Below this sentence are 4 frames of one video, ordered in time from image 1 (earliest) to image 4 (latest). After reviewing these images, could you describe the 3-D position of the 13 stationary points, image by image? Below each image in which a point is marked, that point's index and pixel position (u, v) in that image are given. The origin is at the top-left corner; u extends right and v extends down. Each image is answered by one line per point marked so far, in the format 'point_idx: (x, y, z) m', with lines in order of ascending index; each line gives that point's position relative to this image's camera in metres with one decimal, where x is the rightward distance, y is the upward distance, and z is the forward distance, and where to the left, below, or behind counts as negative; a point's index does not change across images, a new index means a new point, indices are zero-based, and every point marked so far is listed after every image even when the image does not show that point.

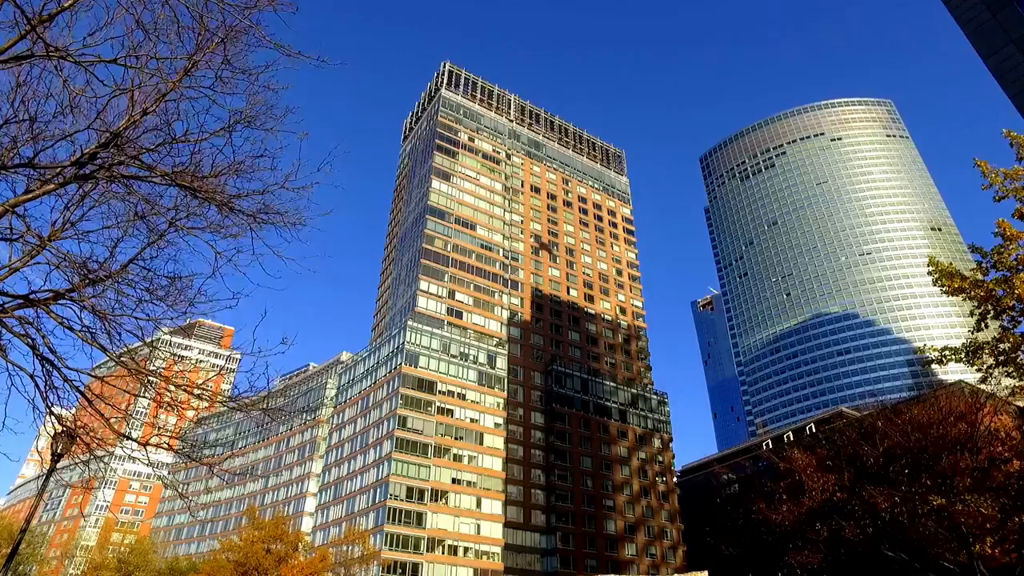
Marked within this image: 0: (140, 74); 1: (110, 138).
0: (-5.0, +3.1, +8.3) m
1: (-5.5, +2.1, +8.3) m
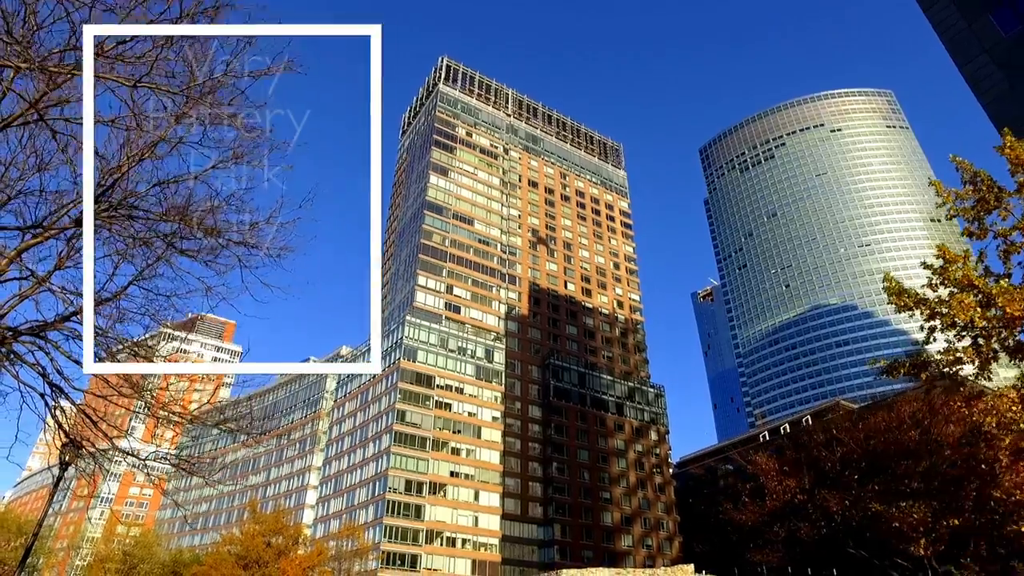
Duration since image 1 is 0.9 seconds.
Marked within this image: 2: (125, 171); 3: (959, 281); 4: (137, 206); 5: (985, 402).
0: (-5.7, +2.6, +9.1) m
1: (-6.1, +1.6, +9.1) m
2: (-5.8, +1.8, +9.0) m
3: (+9.6, +0.2, +12.9) m
4: (-5.7, +1.3, +9.3) m
5: (+9.0, -1.9, +11.4) m
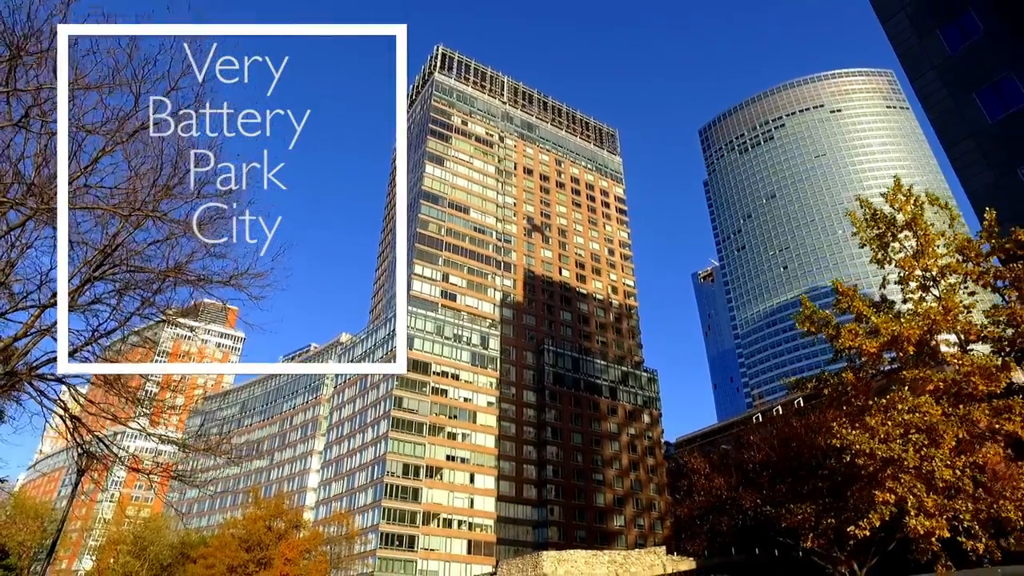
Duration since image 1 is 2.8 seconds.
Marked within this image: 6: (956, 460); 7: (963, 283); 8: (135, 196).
0: (-6.9, +1.7, +10.9) m
1: (-7.4, +0.7, +10.9) m
2: (-7.0, +0.9, +10.8) m
3: (+8.4, -0.5, +14.7) m
4: (-7.0, +0.5, +11.2) m
5: (+7.8, -2.6, +13.3) m
6: (+8.4, -3.3, +11.6) m
7: (+10.5, +0.1, +14.0) m
8: (-6.7, +1.6, +10.7) m
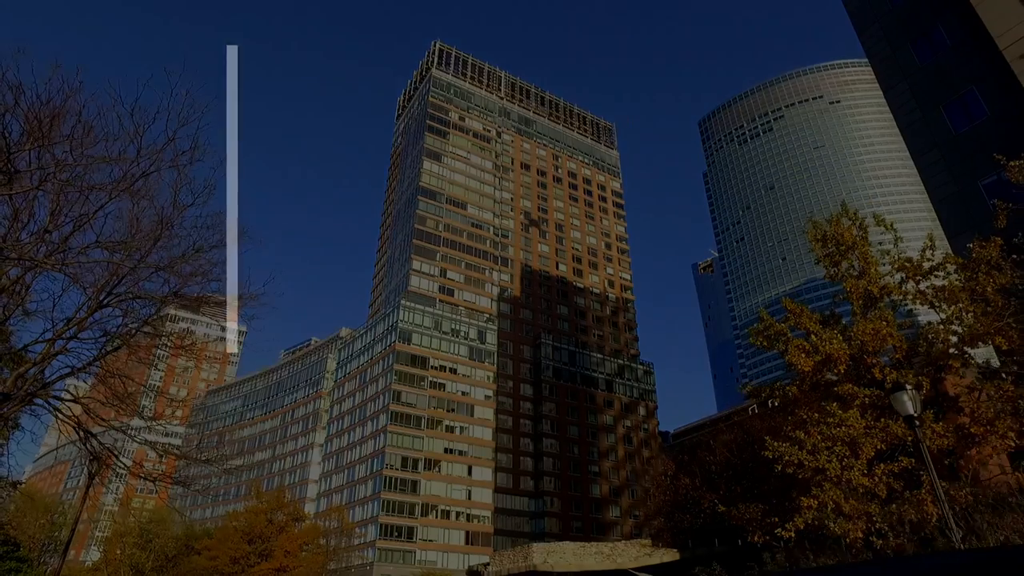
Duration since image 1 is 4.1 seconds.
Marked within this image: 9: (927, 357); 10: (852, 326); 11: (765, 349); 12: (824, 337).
0: (-7.6, +1.1, +12.1) m
1: (-8.1, +0.1, +12.1) m
2: (-7.7, +0.3, +12.0) m
3: (+7.7, -0.9, +15.9) m
4: (-7.7, -0.1, +12.4) m
5: (+7.1, -3.1, +14.5) m
6: (+7.8, -3.8, +12.8) m
7: (+9.9, -0.4, +15.2) m
8: (-7.4, +1.1, +11.9) m
9: (+10.0, -1.7, +14.4) m
10: (+8.4, -0.9, +14.9) m
11: (+7.1, -1.6, +17.0) m
12: (+7.6, -1.2, +14.7) m
